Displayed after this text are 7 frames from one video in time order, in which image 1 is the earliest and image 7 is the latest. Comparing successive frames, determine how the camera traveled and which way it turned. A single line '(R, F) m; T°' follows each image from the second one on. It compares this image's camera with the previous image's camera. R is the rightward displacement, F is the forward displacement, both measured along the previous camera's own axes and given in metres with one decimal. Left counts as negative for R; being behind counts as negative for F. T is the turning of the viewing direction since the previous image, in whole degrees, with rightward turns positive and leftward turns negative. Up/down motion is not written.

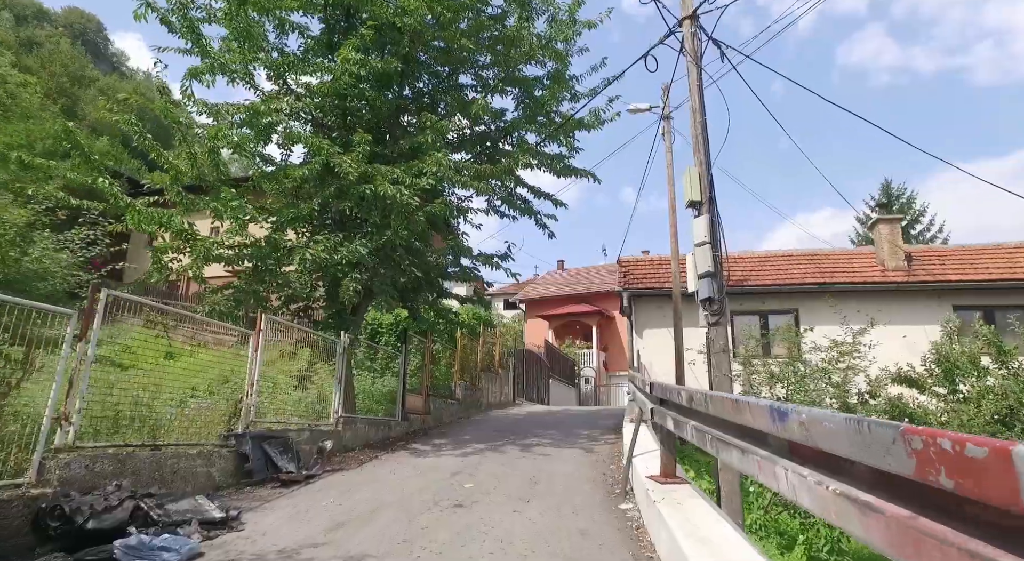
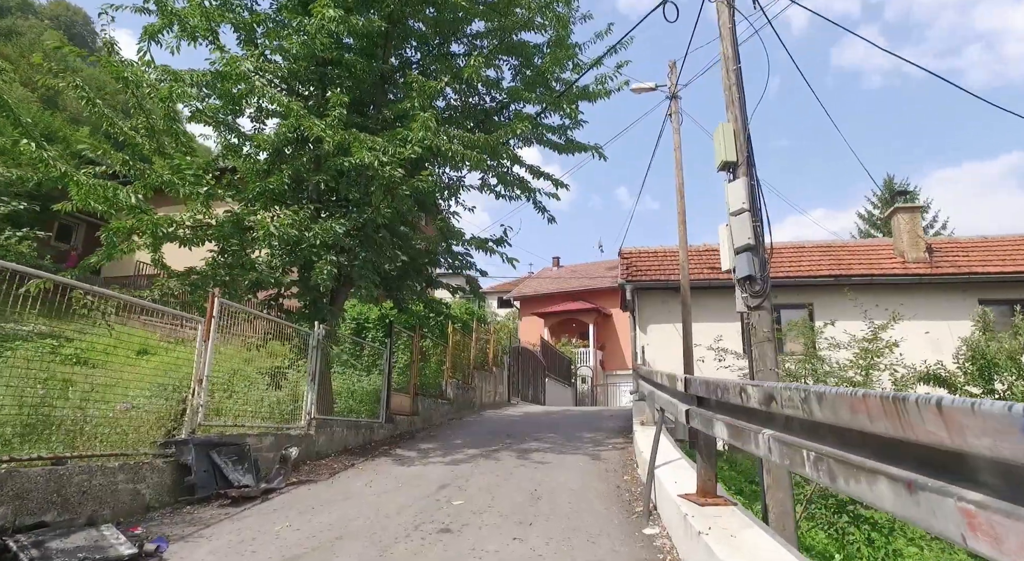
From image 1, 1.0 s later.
(0.0, +1.0) m; +1°
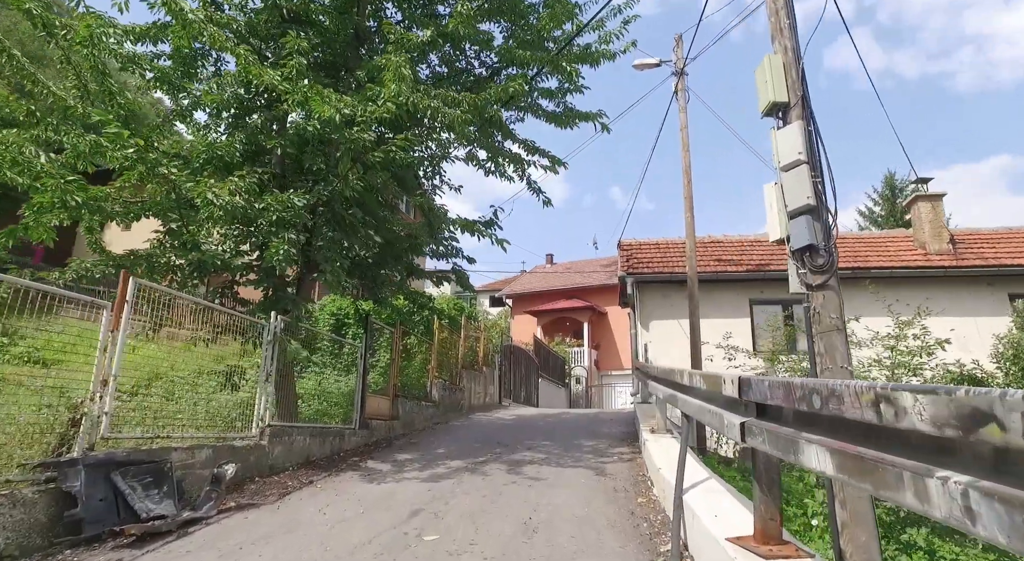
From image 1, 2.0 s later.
(0.0, +1.1) m; +1°
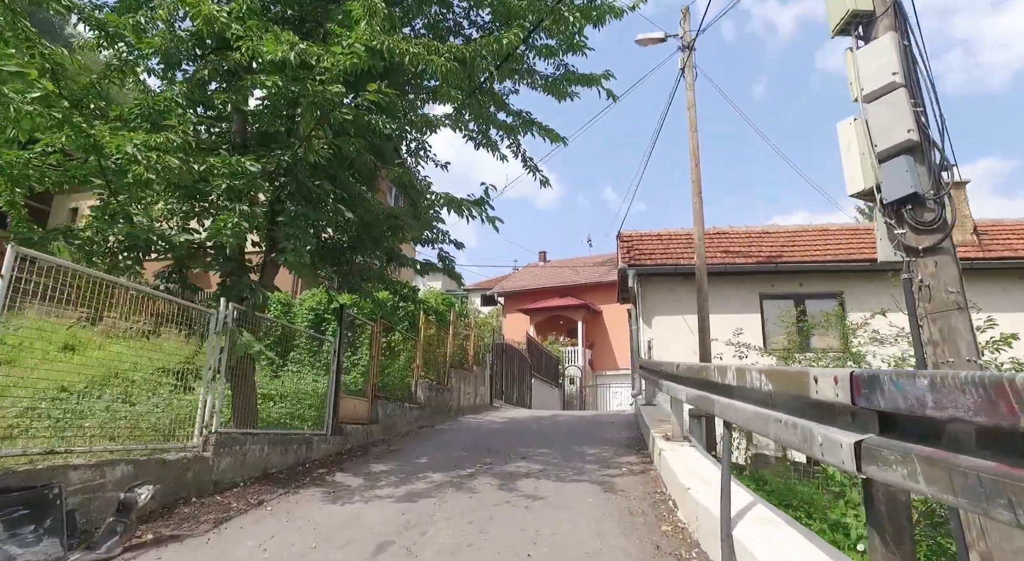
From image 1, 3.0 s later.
(0.0, +1.0) m; +1°
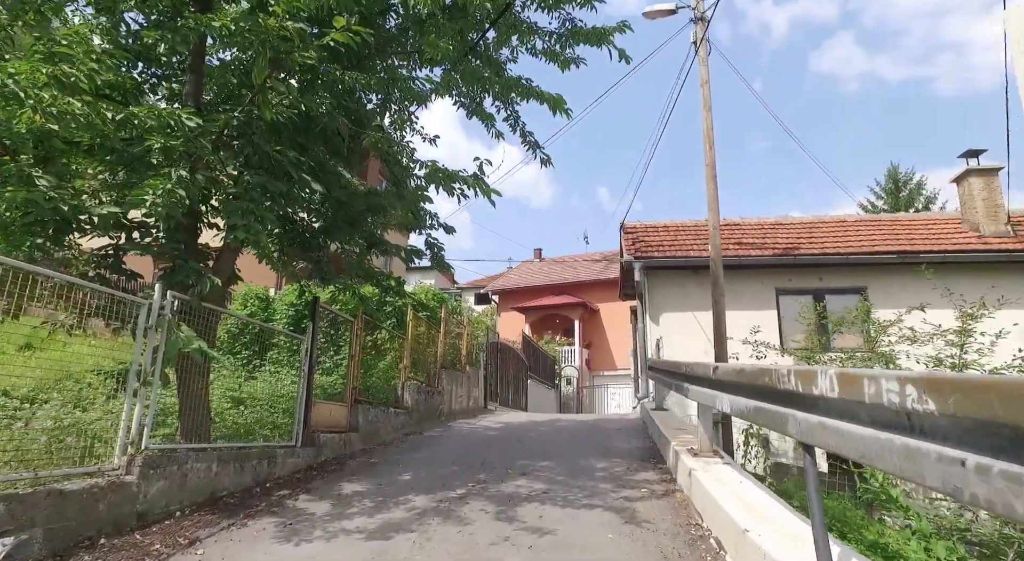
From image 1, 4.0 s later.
(0.0, +1.0) m; +1°
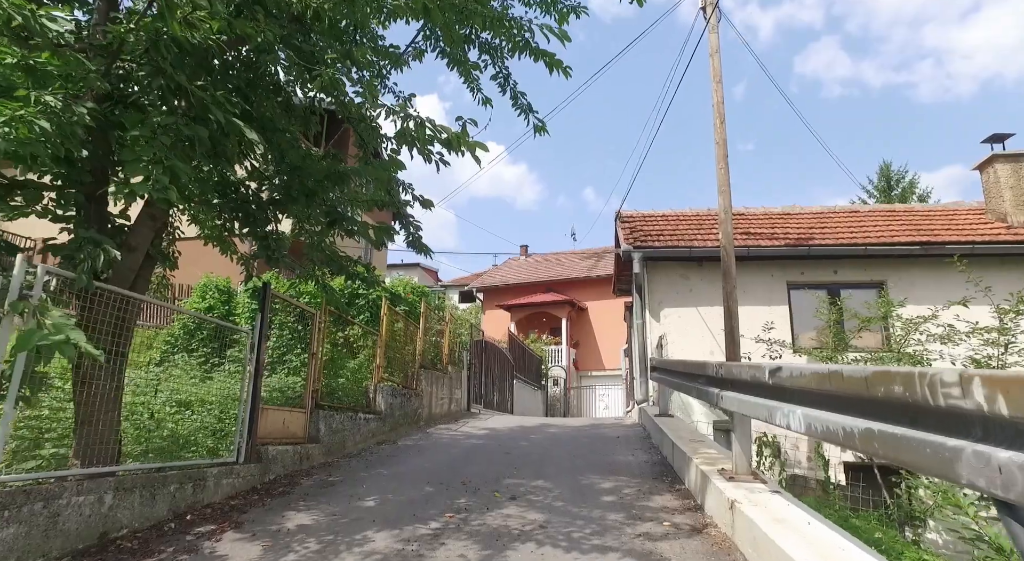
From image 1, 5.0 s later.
(0.0, +1.1) m; +2°
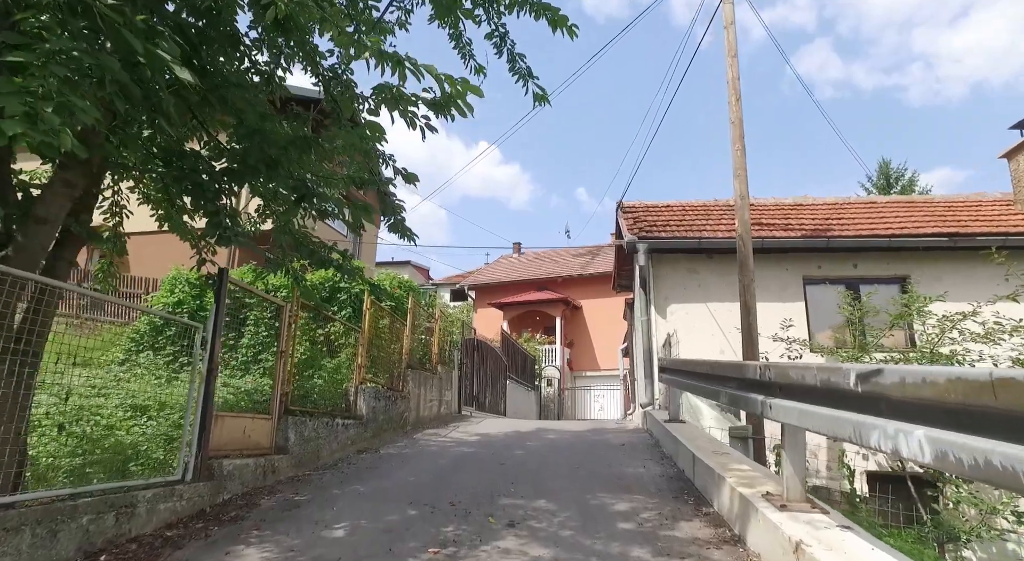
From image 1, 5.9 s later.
(-0.1, +0.8) m; +1°
